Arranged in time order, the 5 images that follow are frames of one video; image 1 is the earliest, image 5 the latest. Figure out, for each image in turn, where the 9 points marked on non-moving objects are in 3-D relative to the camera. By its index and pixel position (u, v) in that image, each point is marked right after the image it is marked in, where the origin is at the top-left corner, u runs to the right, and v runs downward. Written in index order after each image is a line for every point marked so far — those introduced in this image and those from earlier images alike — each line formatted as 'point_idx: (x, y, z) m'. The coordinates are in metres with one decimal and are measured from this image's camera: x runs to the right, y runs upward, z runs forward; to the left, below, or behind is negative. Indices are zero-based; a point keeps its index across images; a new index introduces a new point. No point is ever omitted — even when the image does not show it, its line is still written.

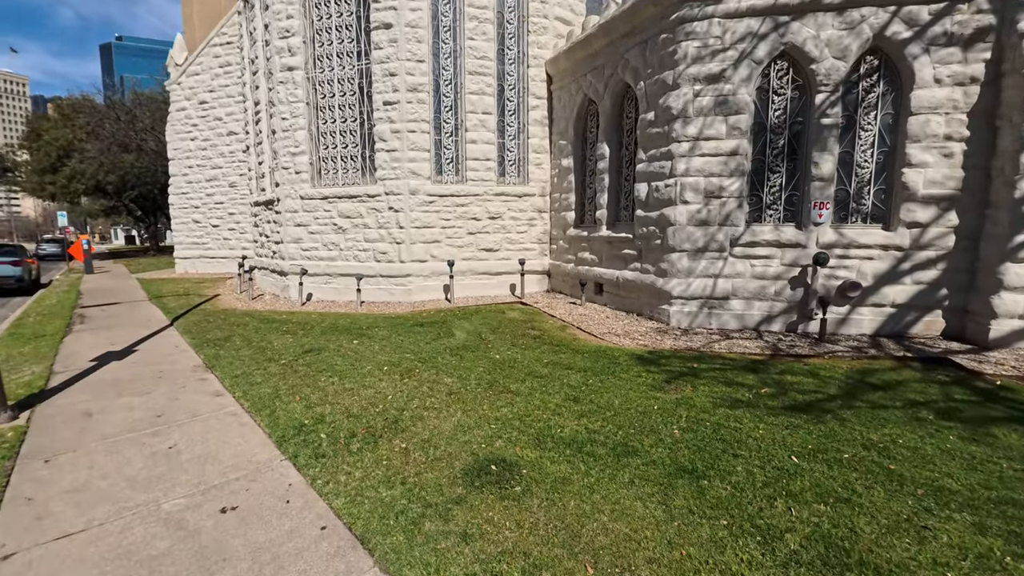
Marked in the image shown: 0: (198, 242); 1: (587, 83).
0: (-11.2, +1.7, +16.6) m
1: (+1.4, +3.9, +9.1) m
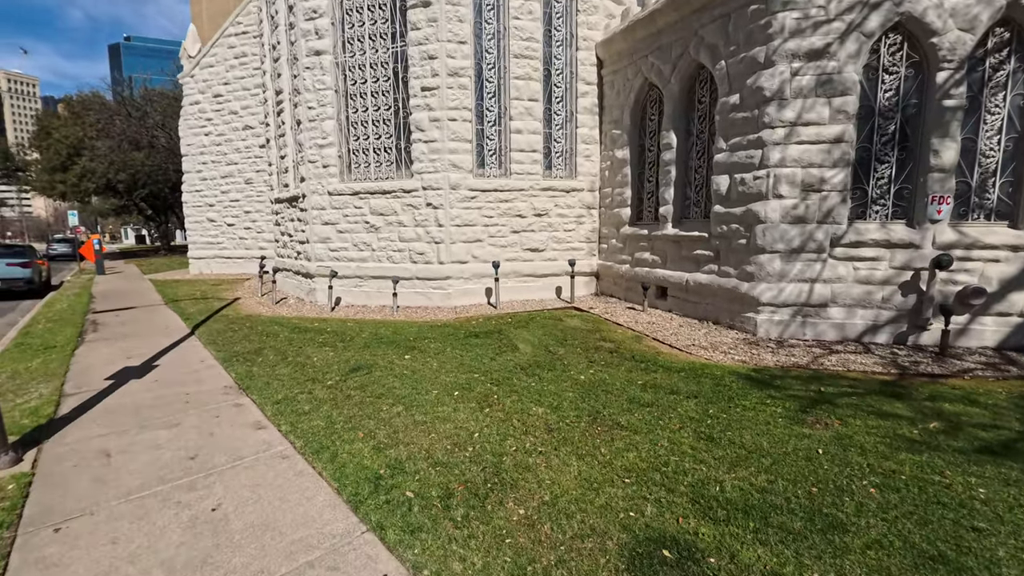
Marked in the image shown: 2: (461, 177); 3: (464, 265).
0: (-10.1, +1.6, +15.9) m
1: (+2.3, +3.8, +8.2) m
2: (-1.0, +2.0, +8.5) m
3: (-0.9, +0.4, +8.7) m
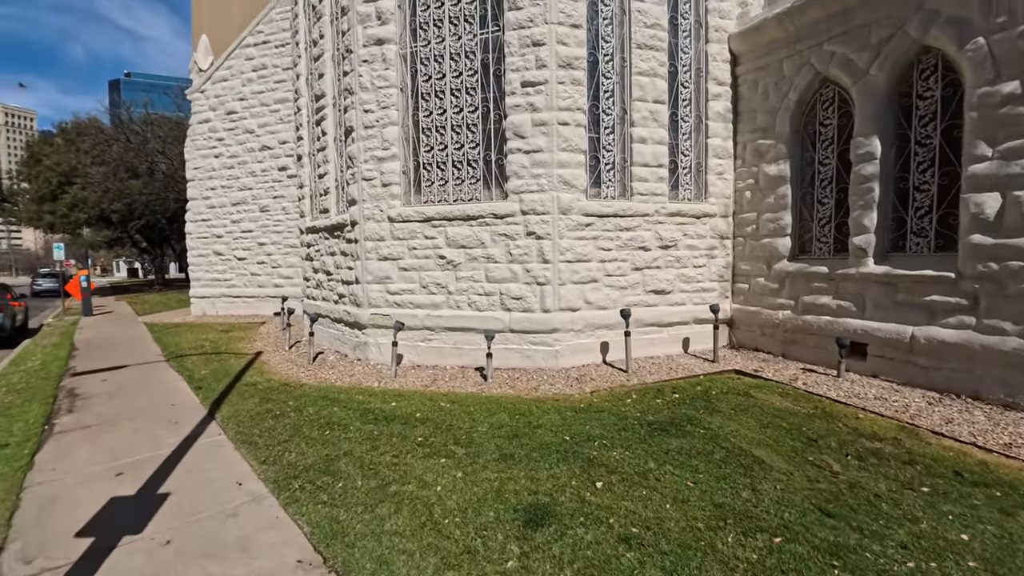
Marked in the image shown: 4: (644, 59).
0: (-8.4, +0.3, +13.6) m
1: (+4.2, +3.1, +6.3) m
2: (+0.8, +1.2, +6.4) m
3: (+0.9, -0.3, +6.5) m
4: (+1.9, +3.3, +6.8) m
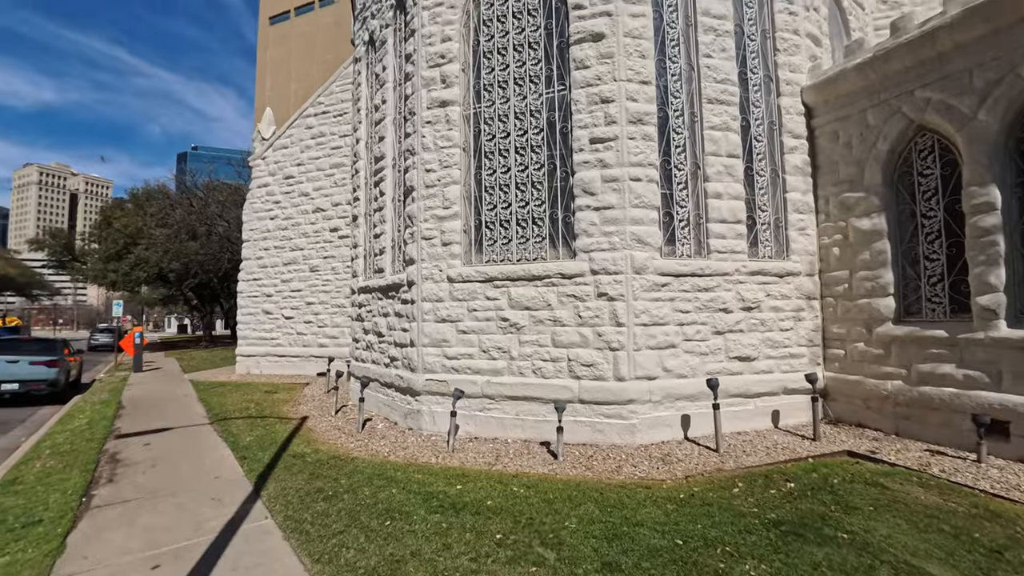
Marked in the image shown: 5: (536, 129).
0: (-7.1, -1.4, +13.5) m
1: (+5.0, +2.3, +5.8) m
2: (+1.7, +0.4, +5.9) m
3: (+1.8, -1.2, +5.9) m
4: (+2.8, +2.4, +6.5) m
5: (+0.3, +2.2, +6.4) m
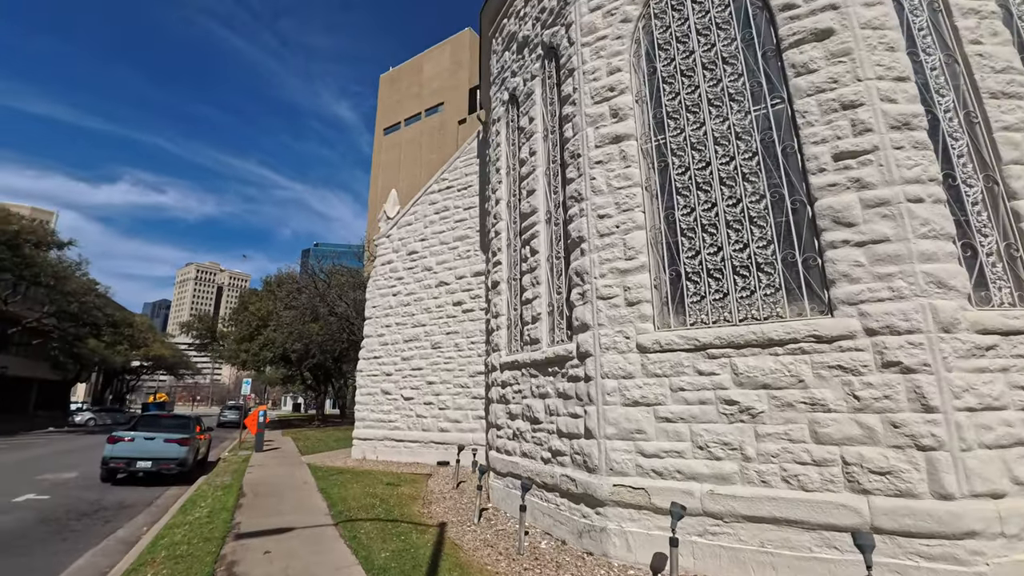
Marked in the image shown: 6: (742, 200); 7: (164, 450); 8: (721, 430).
0: (-3.4, -3.6, +12.7) m
1: (+7.0, +1.9, +3.6) m
2: (+3.8, -0.2, +4.0) m
3: (+3.8, -1.7, +3.7) m
4: (+5.0, +1.8, +4.7) m
5: (+2.5, +1.4, +5.0) m
6: (+2.4, +0.9, +4.9) m
7: (-7.4, -3.5, +10.0) m
8: (+2.0, -1.4, +4.5) m
